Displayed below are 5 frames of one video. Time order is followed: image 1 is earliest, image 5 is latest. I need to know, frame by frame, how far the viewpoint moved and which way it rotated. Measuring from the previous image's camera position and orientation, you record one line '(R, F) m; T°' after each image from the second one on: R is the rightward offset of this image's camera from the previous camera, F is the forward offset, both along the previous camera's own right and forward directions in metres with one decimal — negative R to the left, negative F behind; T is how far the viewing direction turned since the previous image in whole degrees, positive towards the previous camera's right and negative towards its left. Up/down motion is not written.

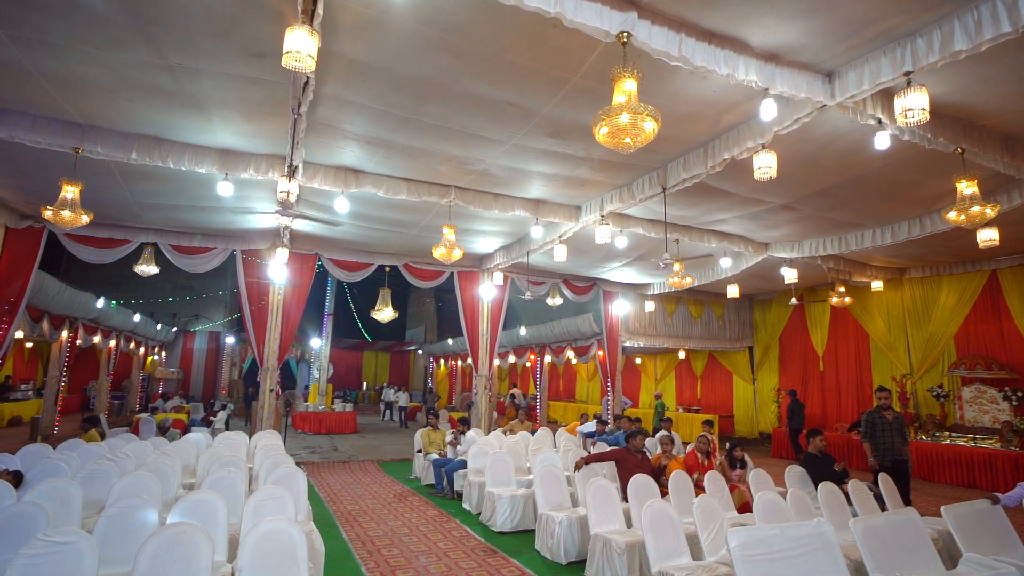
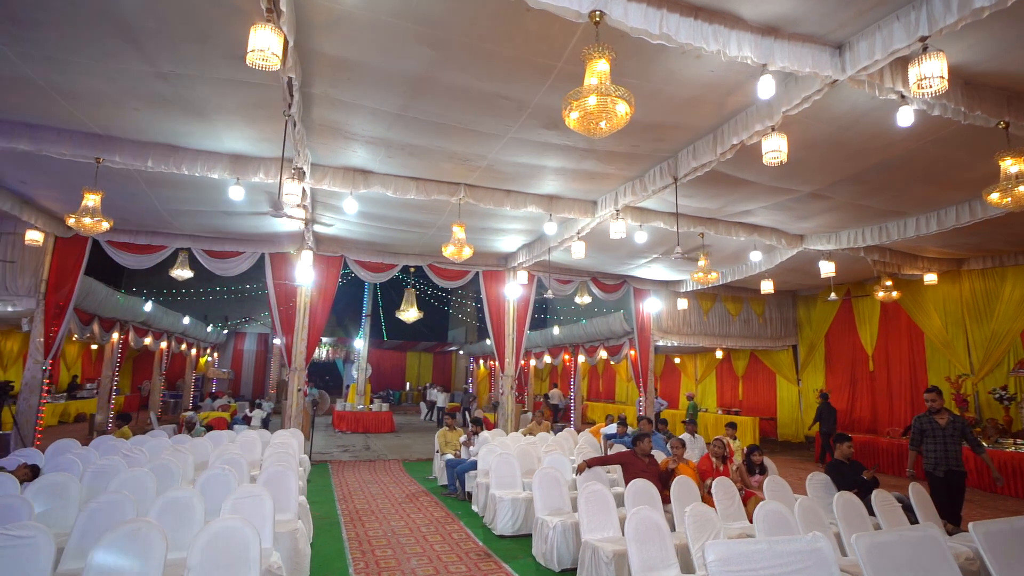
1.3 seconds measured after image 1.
(+0.6, +0.2) m; -6°
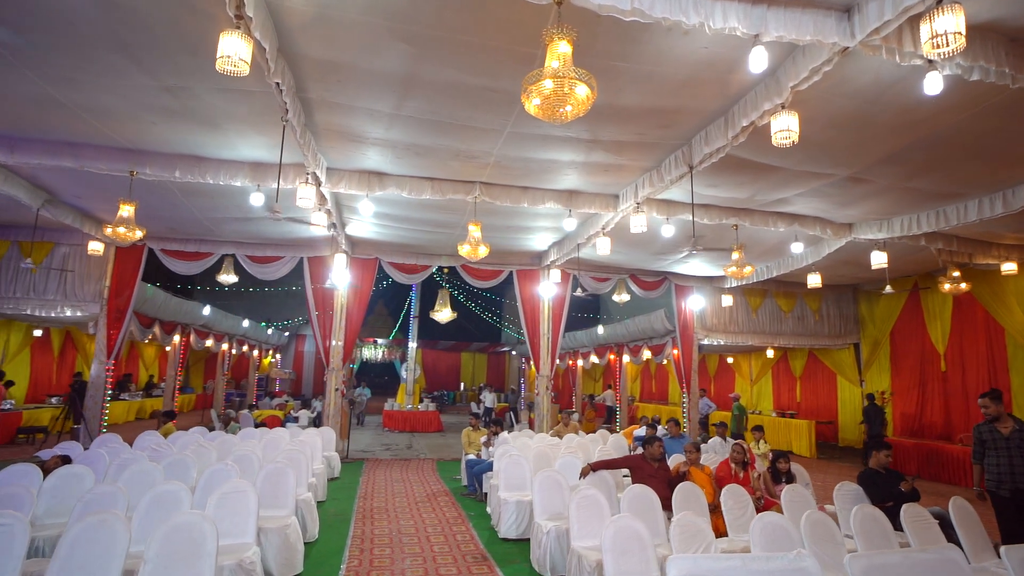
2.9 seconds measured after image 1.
(+0.7, +0.2) m; -7°
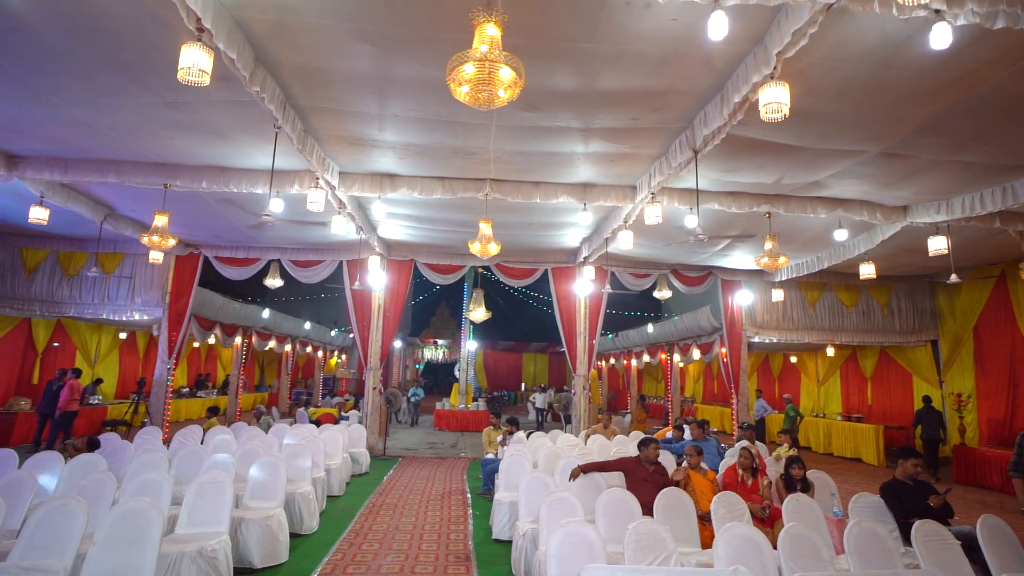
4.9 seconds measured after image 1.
(+0.9, +0.2) m; -8°
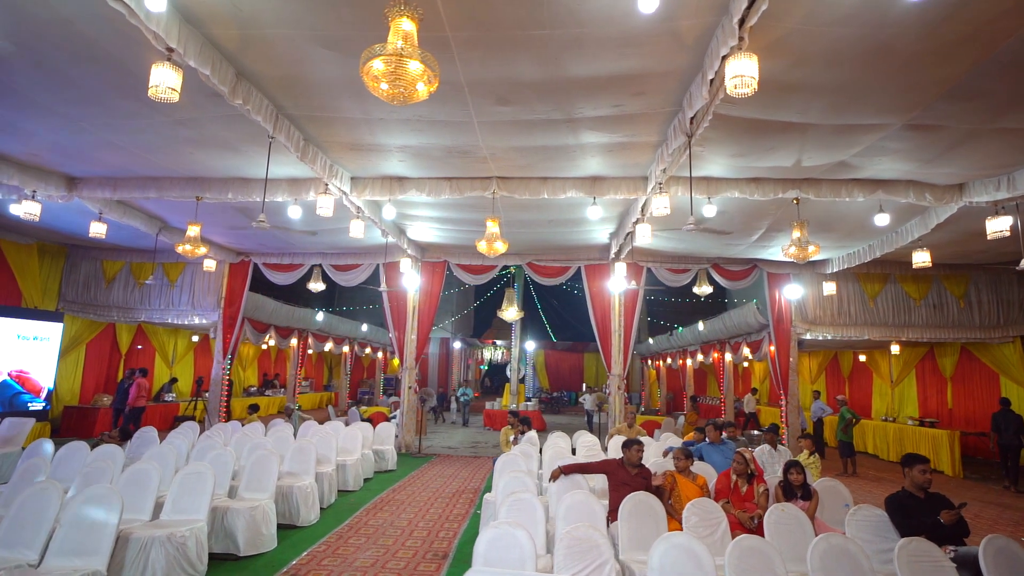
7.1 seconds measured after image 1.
(+1.0, +0.2) m; -8°
